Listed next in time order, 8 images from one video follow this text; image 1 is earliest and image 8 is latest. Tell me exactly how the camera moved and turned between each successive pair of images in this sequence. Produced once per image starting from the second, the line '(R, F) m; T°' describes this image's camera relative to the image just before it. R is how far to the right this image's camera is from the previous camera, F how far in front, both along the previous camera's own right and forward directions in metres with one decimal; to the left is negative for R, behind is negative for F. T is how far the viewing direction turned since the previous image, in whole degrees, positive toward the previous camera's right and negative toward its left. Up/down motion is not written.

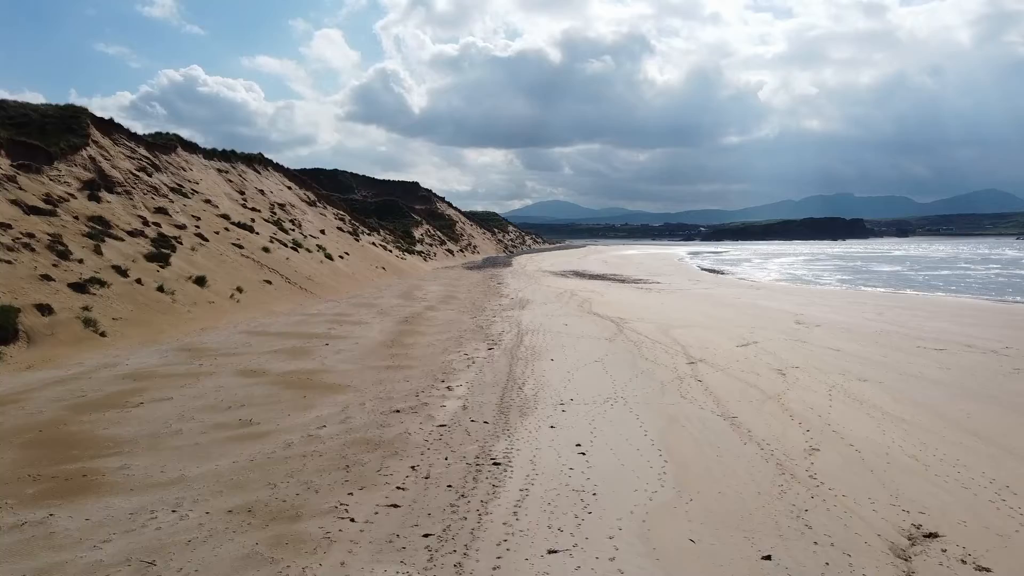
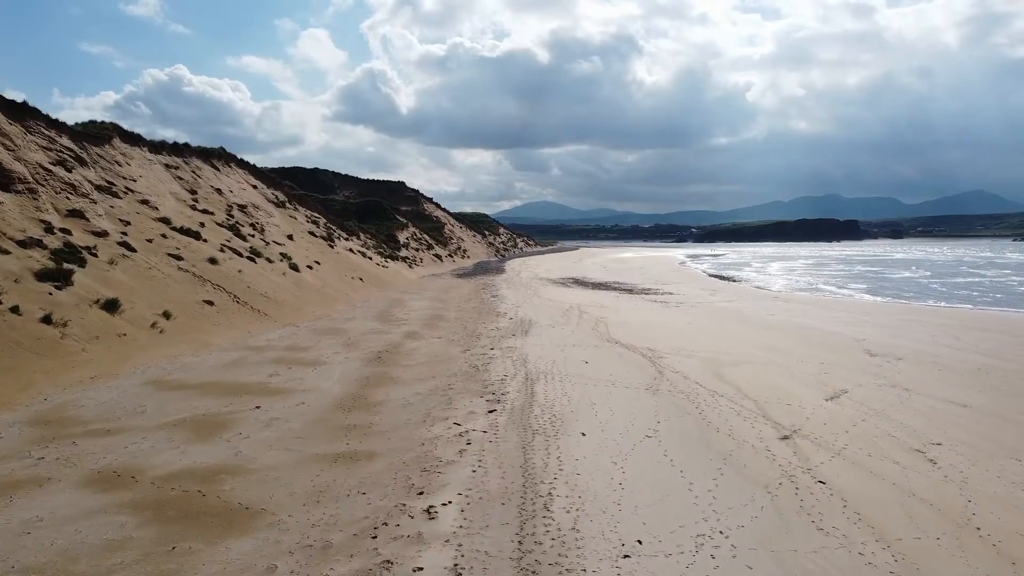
(-0.2, +2.8) m; +1°
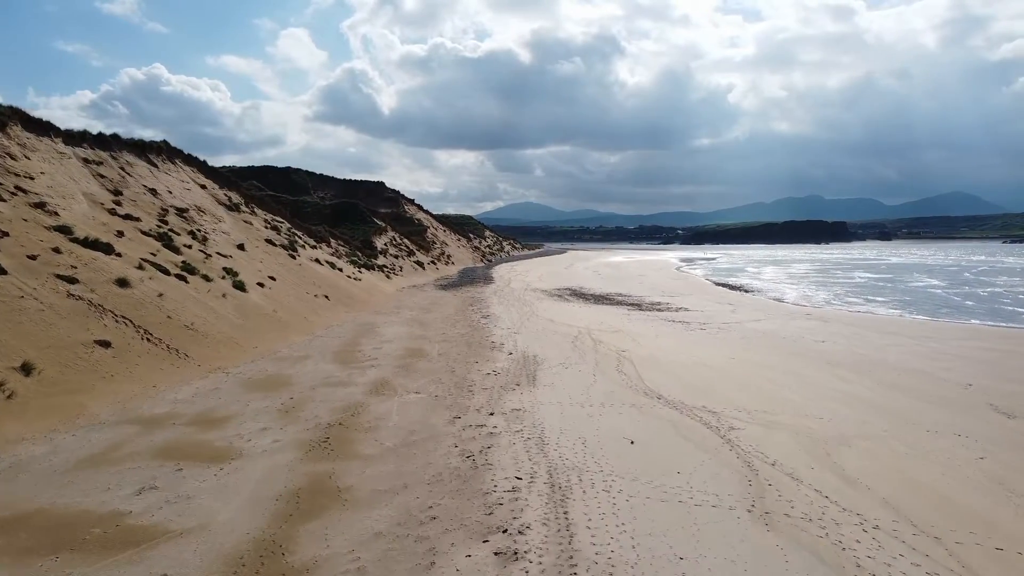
(-0.2, +3.0) m; +1°
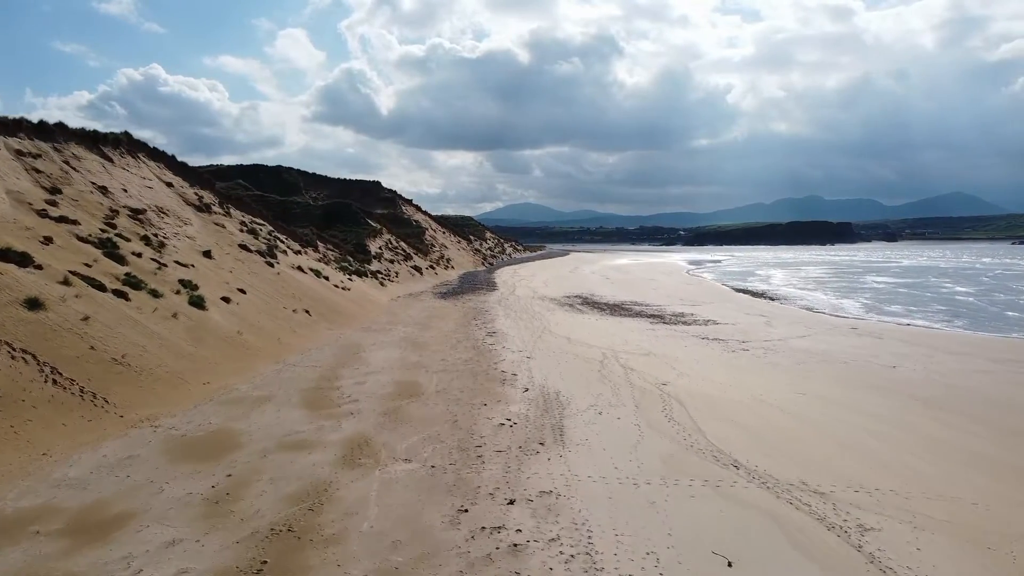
(-0.2, +2.2) m; 0°
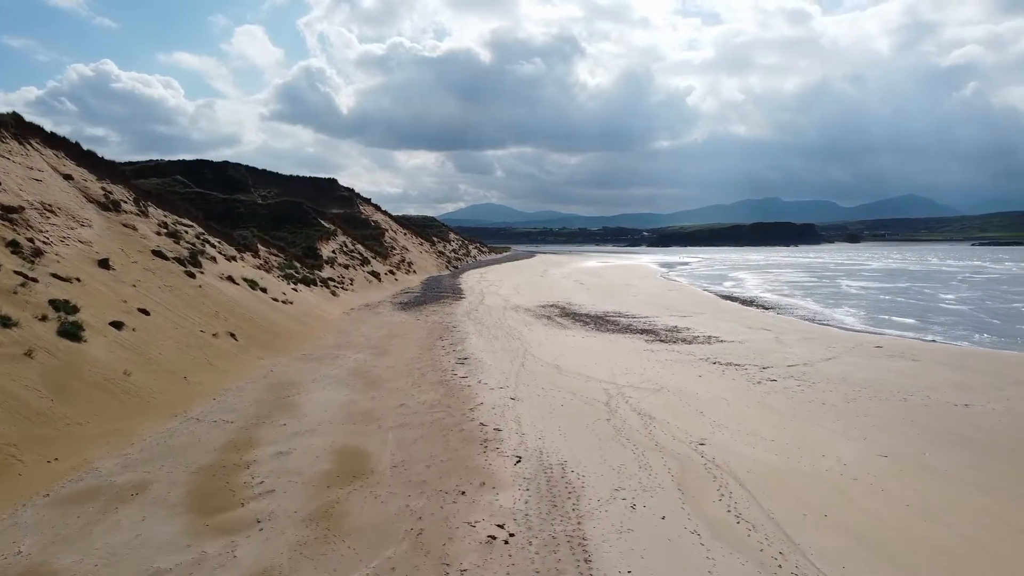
(-0.2, +2.6) m; +3°
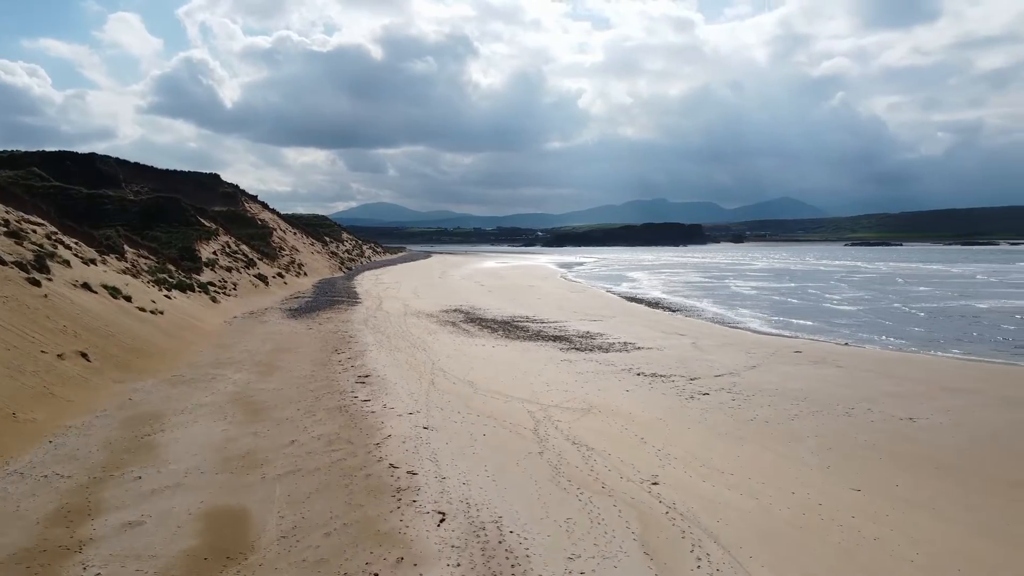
(-0.2, +1.3) m; +8°
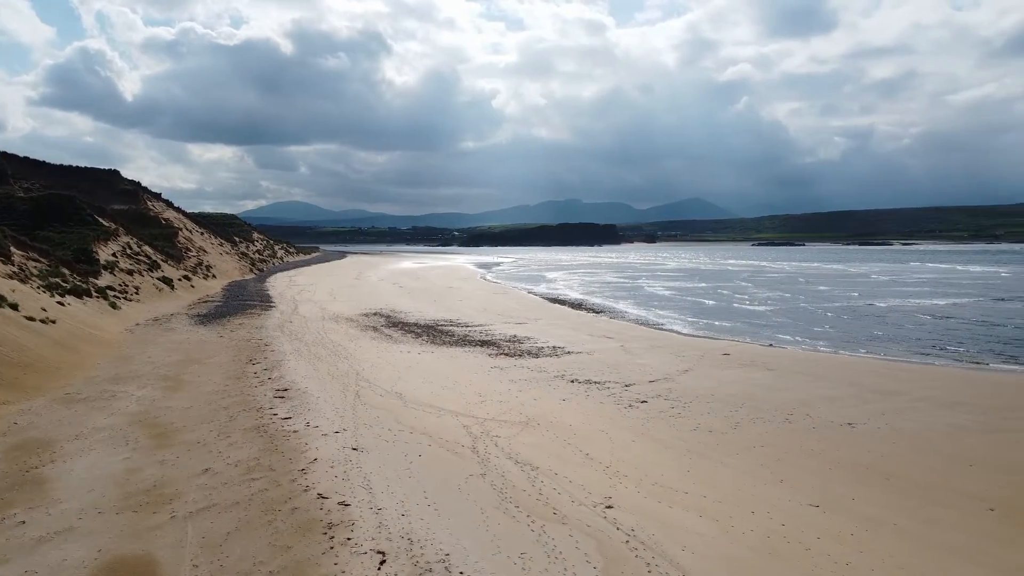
(-0.2, +0.5) m; +6°
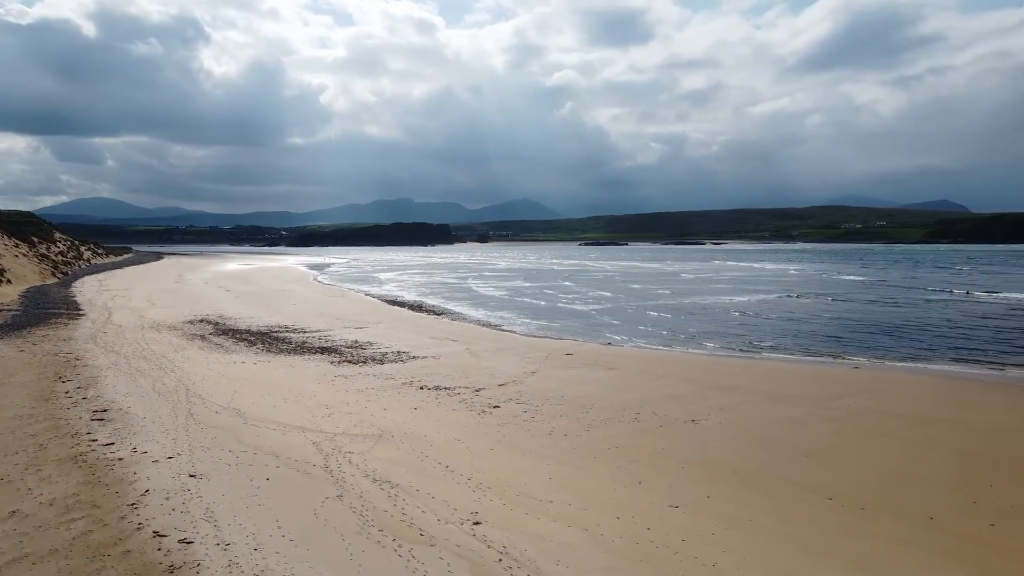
(-0.2, +0.3) m; +12°
